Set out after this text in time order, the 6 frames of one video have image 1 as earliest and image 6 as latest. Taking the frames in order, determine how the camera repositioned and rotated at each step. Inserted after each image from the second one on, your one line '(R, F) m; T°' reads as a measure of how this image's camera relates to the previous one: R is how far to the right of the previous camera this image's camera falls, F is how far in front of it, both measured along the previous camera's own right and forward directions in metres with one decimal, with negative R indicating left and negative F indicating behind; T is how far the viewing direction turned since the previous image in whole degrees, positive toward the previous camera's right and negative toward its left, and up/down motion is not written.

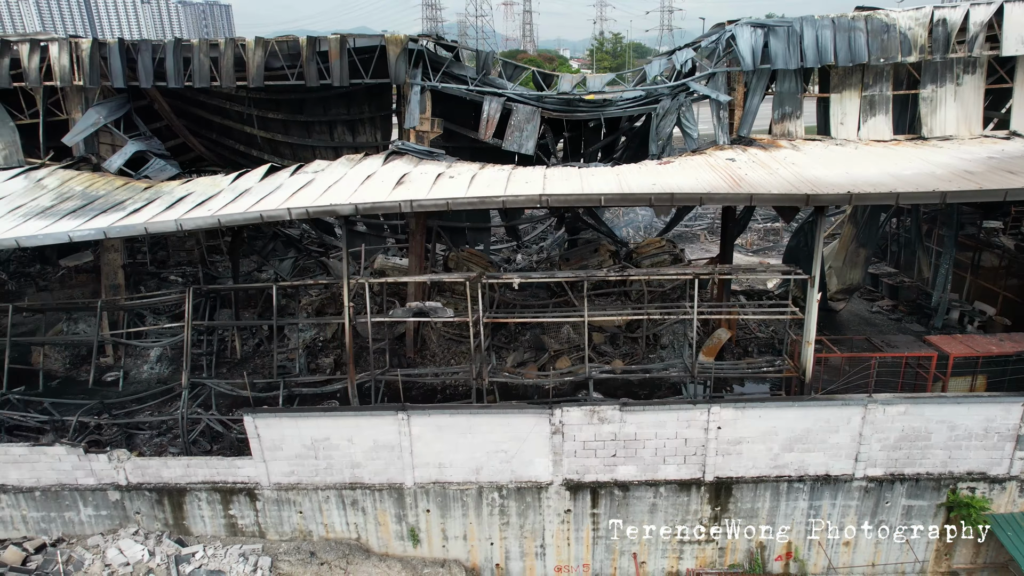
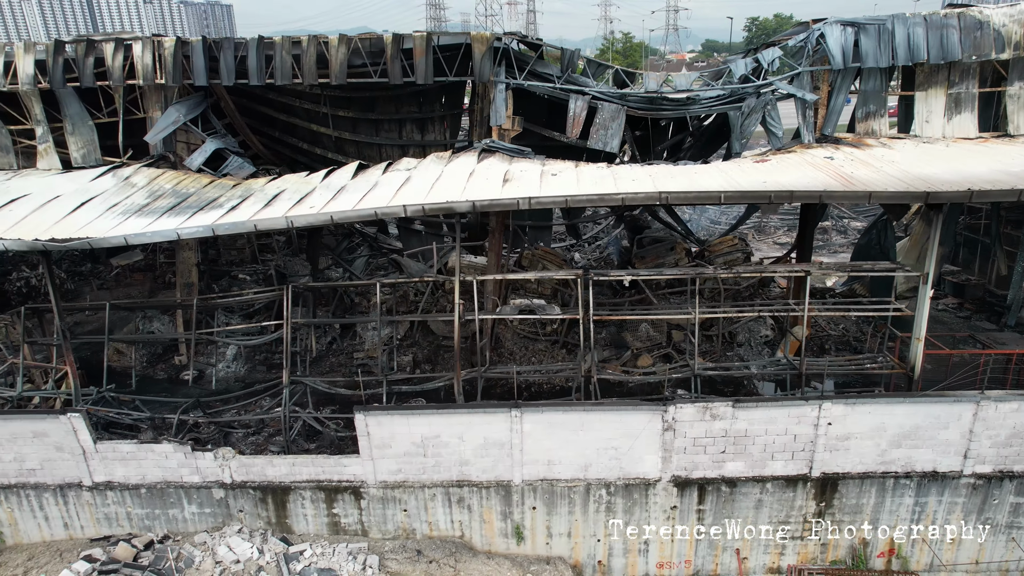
(-1.7, 0.0) m; 0°
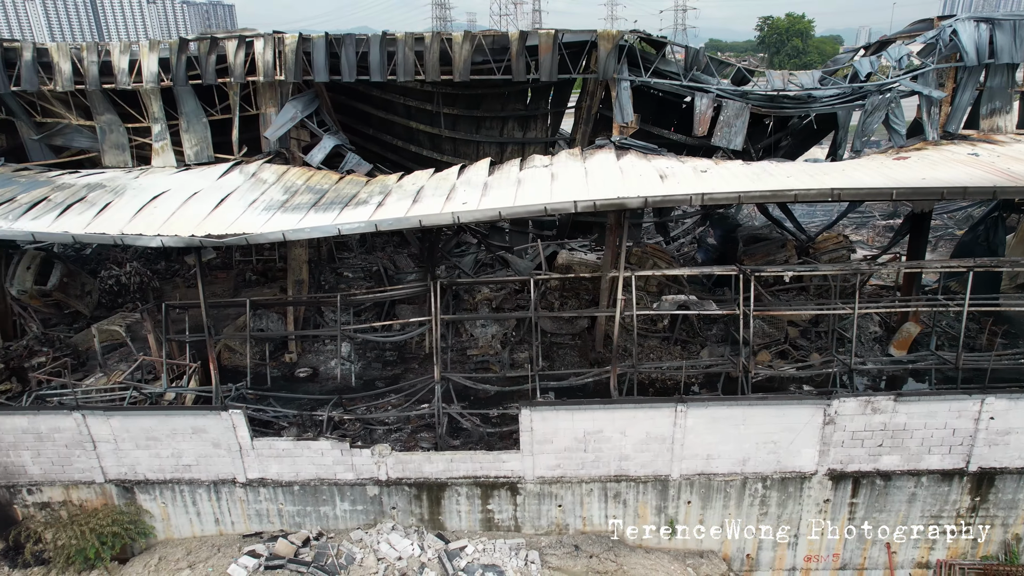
(-2.5, 0.0) m; 0°
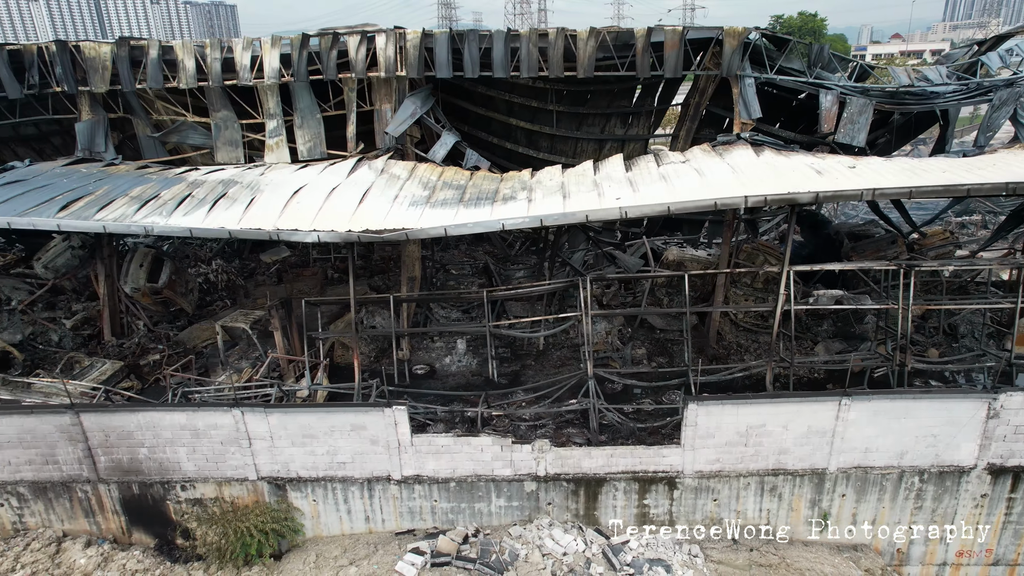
(-2.6, 0.0) m; 0°
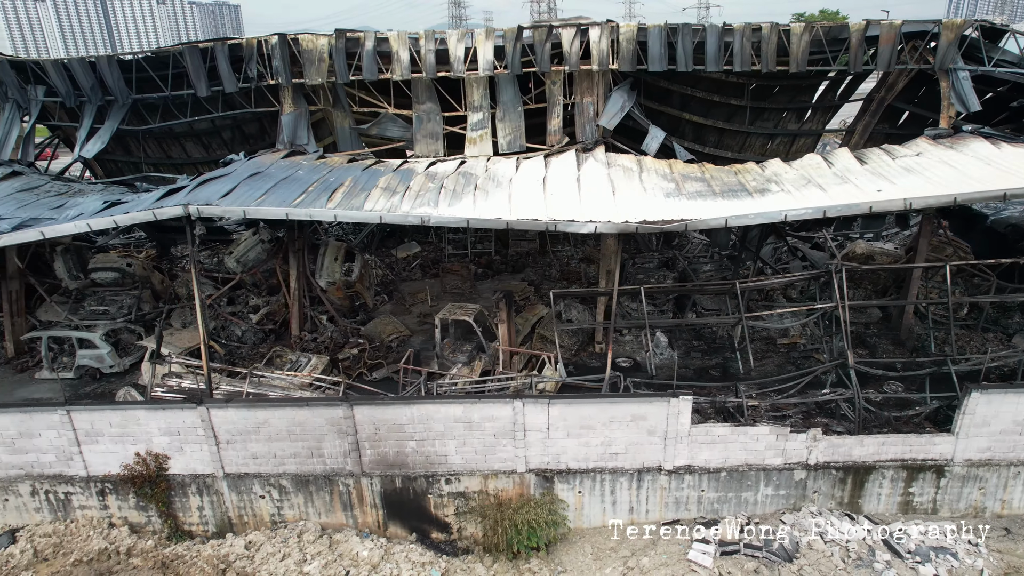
(-4.4, 0.0) m; 0°
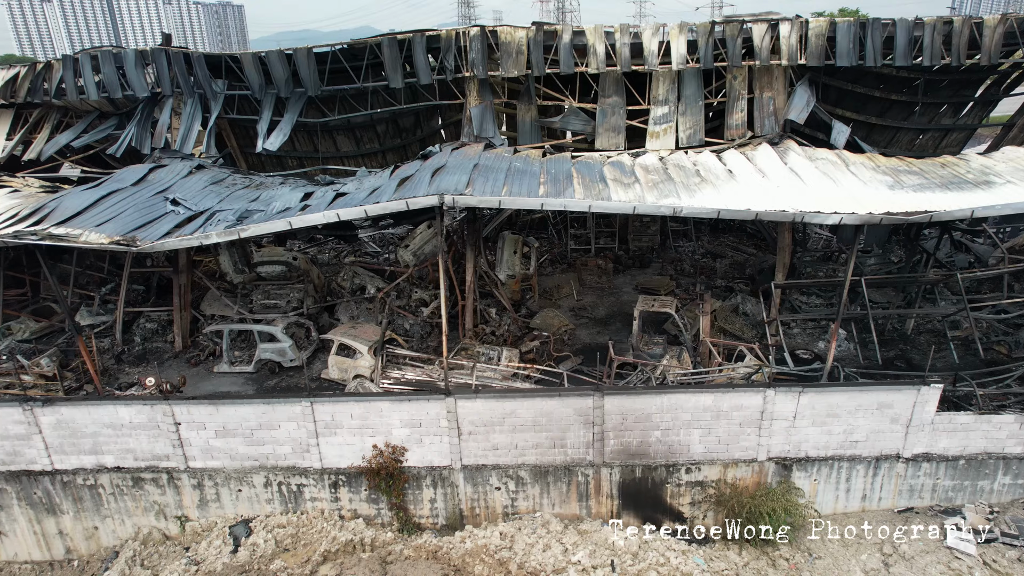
(-4.0, 0.0) m; 0°
